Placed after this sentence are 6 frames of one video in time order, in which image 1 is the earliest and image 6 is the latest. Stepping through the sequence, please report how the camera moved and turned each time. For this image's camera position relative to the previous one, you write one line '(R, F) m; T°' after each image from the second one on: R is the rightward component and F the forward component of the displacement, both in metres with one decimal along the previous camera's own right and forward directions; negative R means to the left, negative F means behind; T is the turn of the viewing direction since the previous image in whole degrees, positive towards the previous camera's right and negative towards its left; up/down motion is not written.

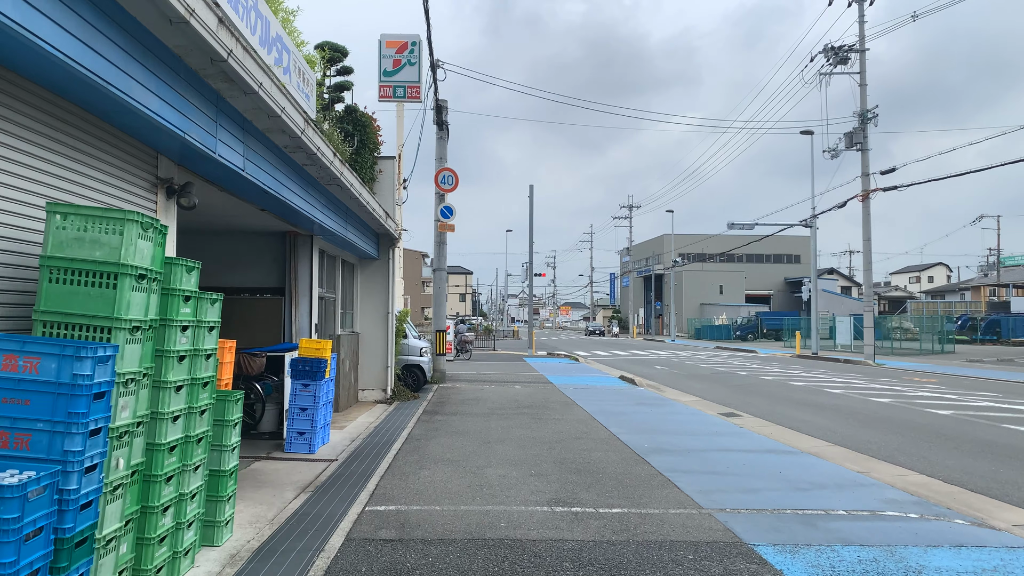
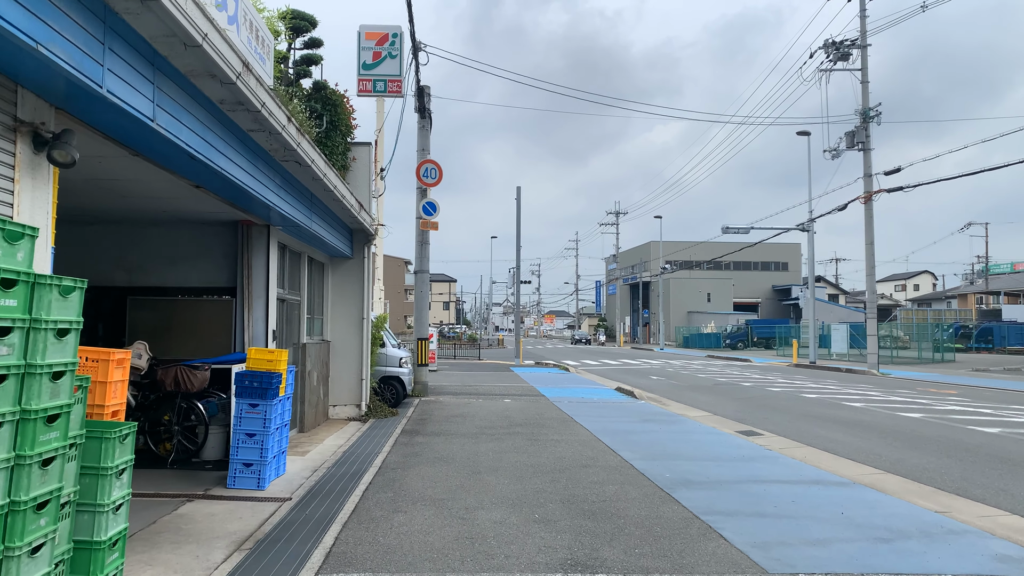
(-0.1, +1.4) m; +1°
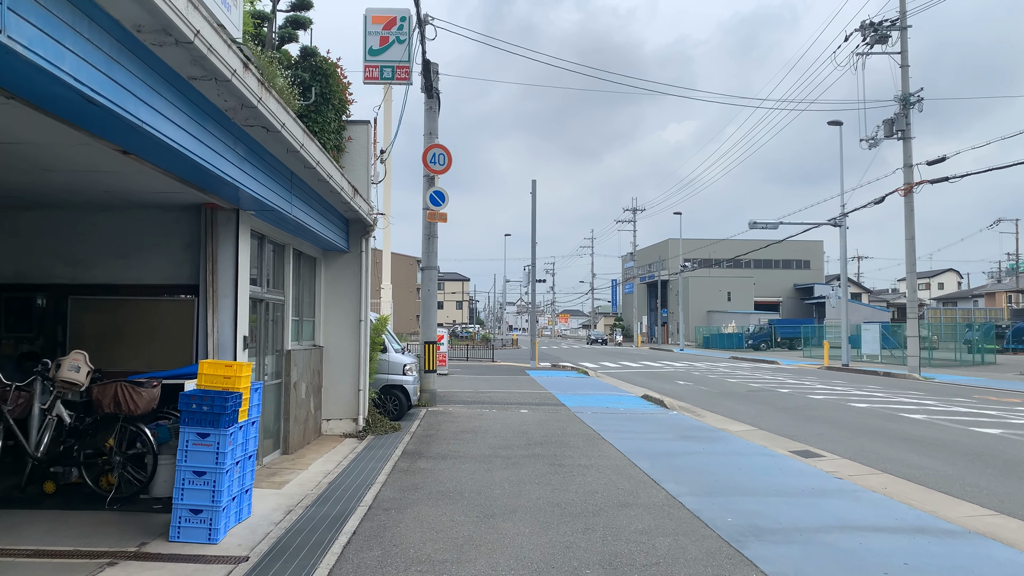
(-0.1, +1.4) m; -1°
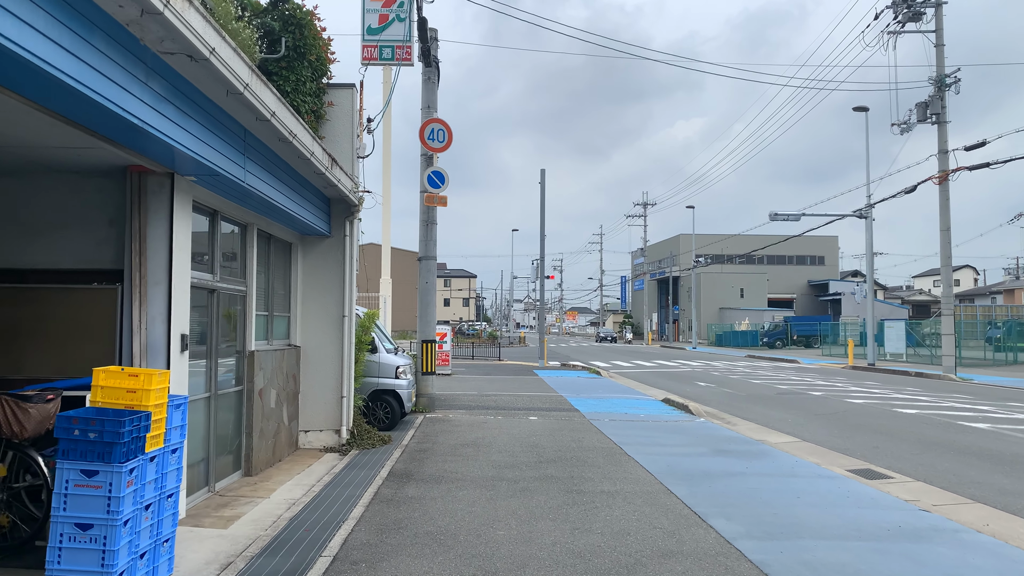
(0.0, +1.4) m; -1°
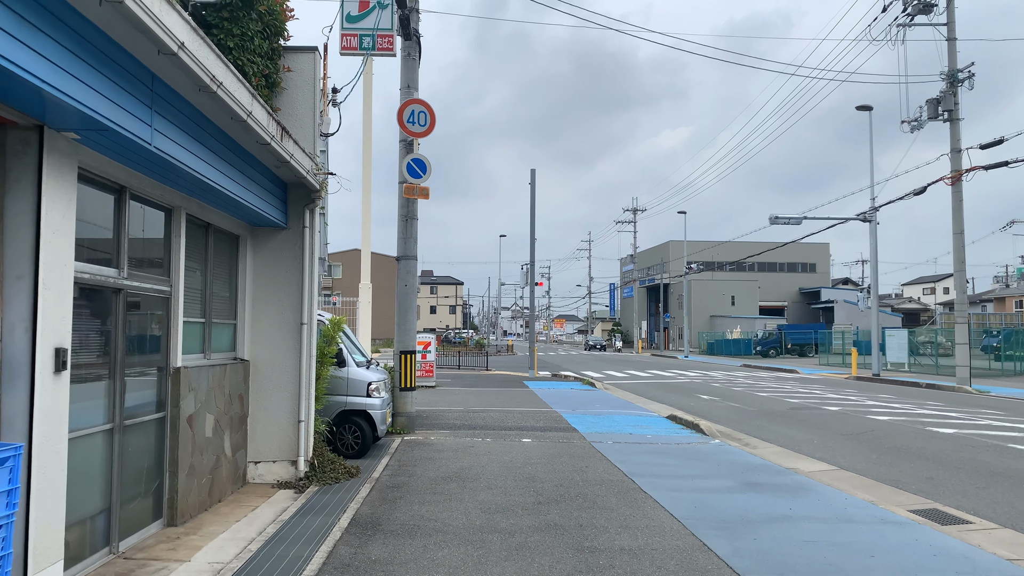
(-0.1, +1.4) m; +1°
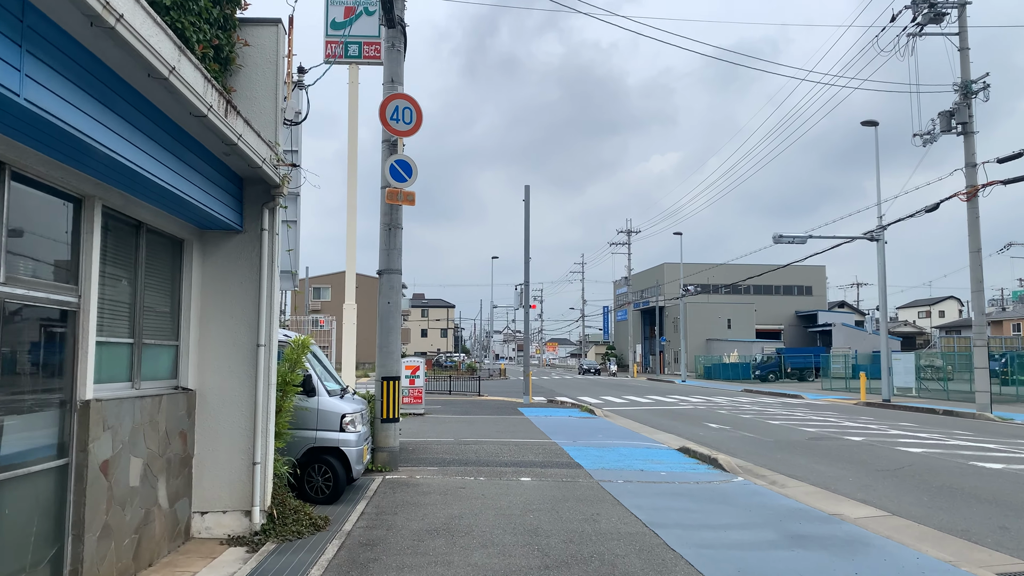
(-0.1, +1.2) m; +1°
